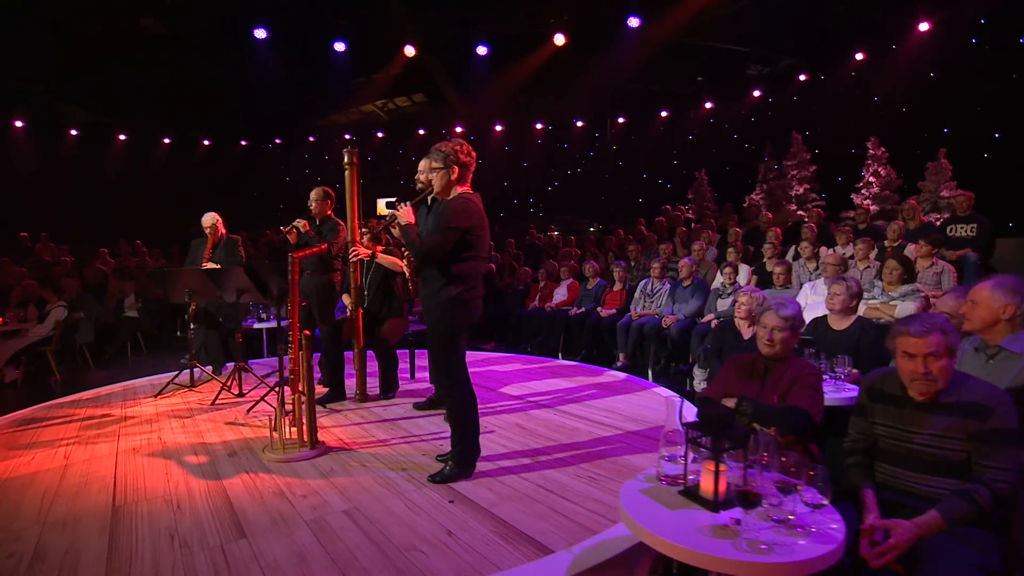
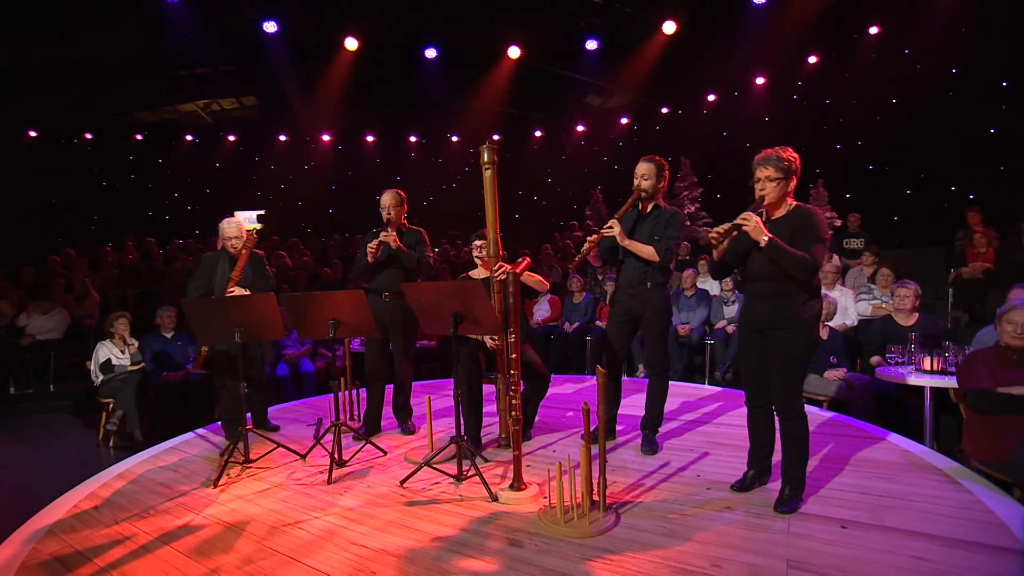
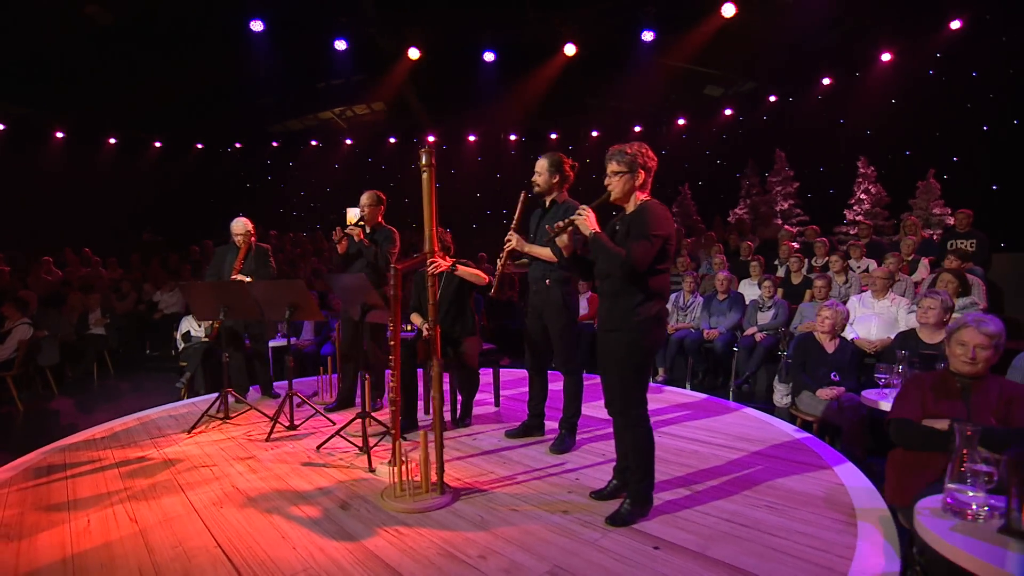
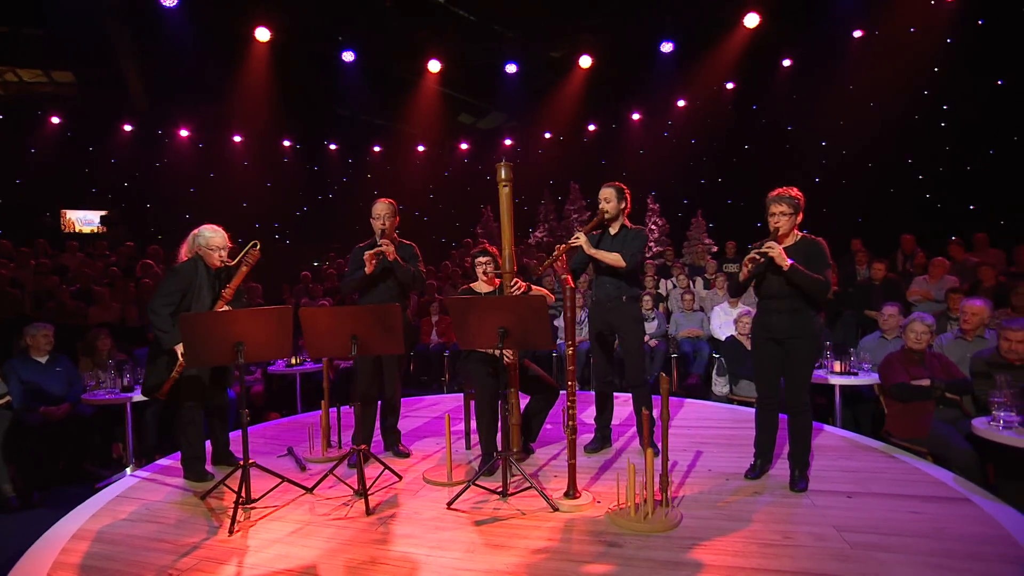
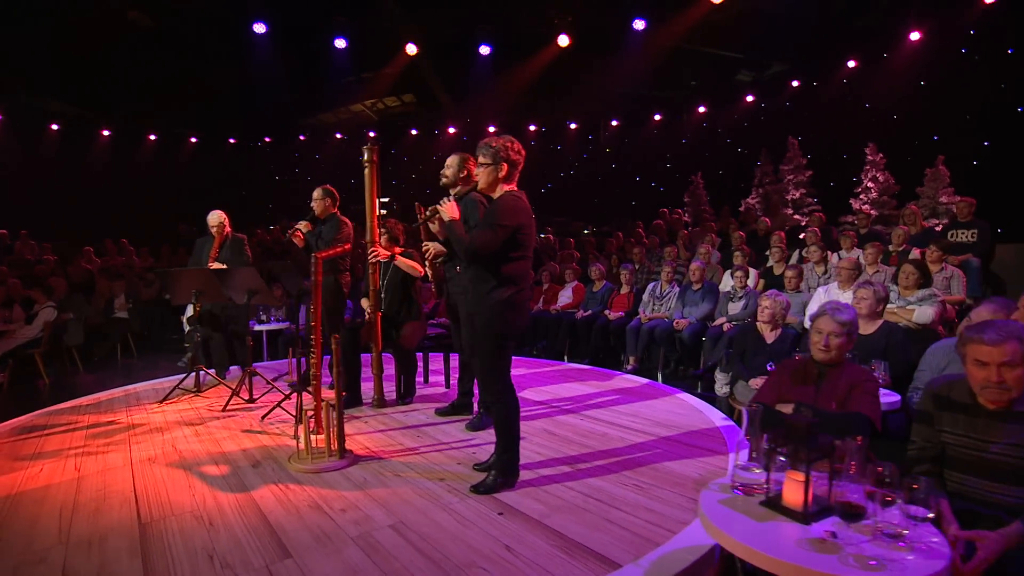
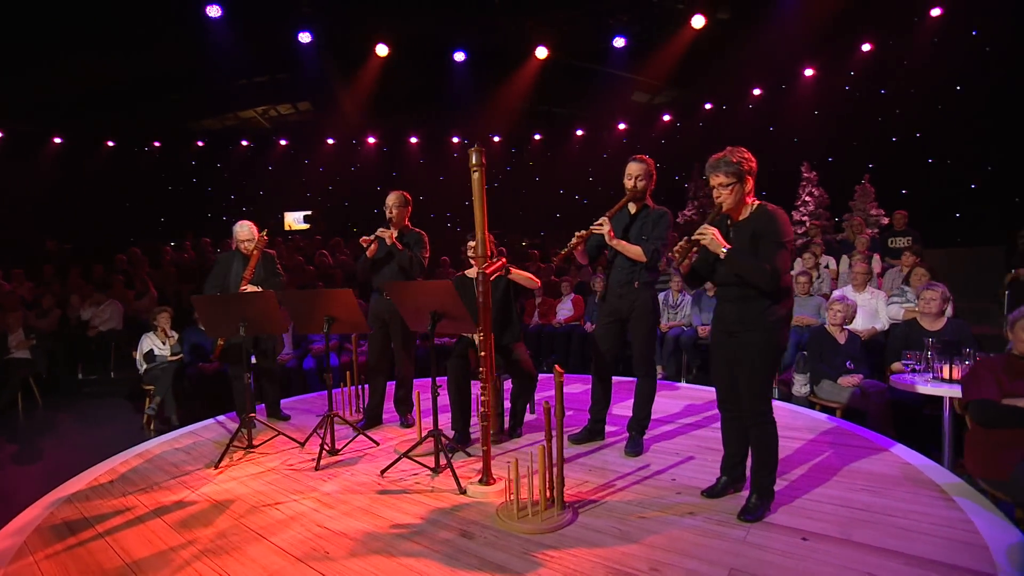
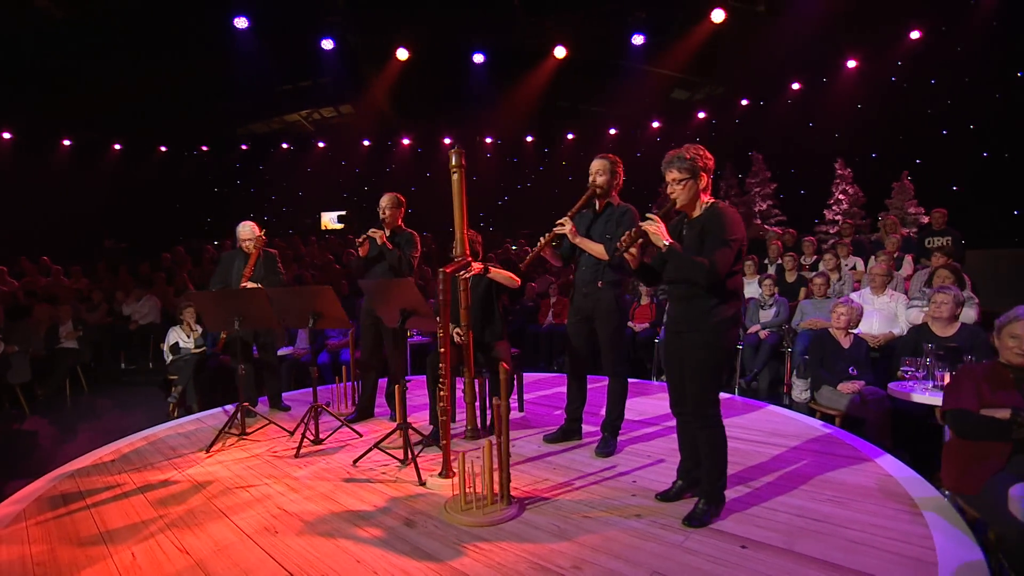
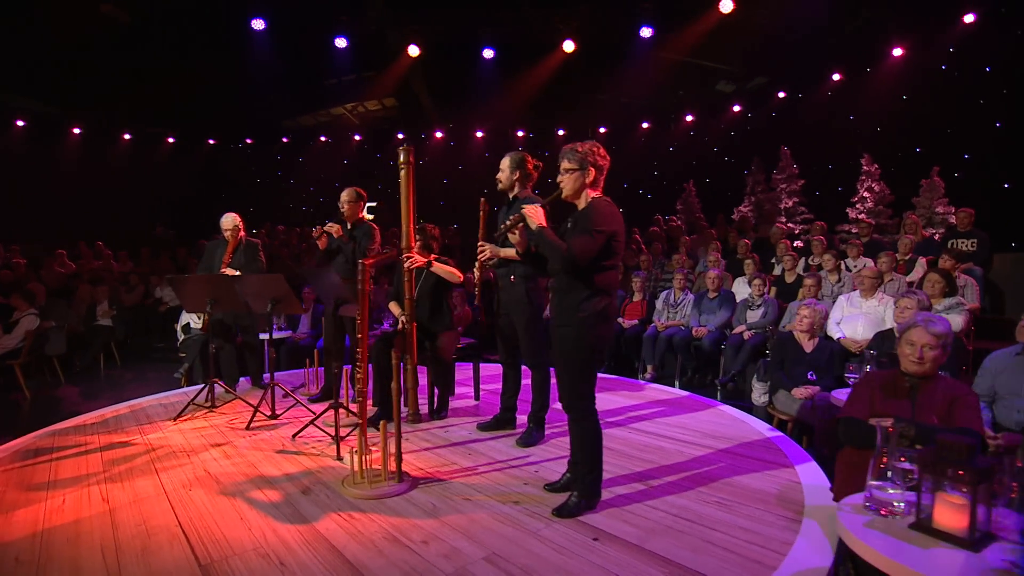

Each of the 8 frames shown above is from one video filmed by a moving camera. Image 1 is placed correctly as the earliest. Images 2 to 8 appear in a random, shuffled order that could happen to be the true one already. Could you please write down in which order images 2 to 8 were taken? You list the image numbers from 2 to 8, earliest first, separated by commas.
5, 8, 3, 7, 6, 2, 4
